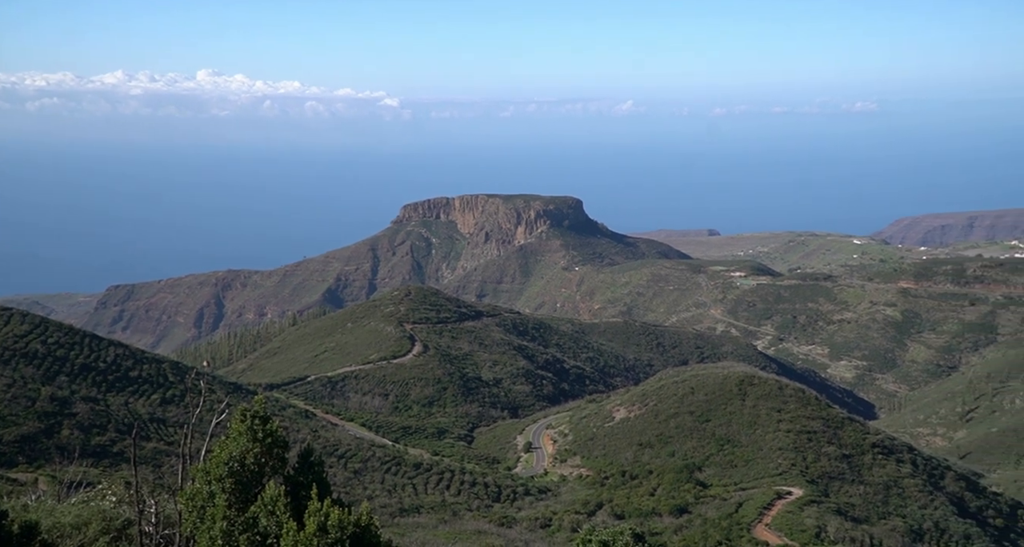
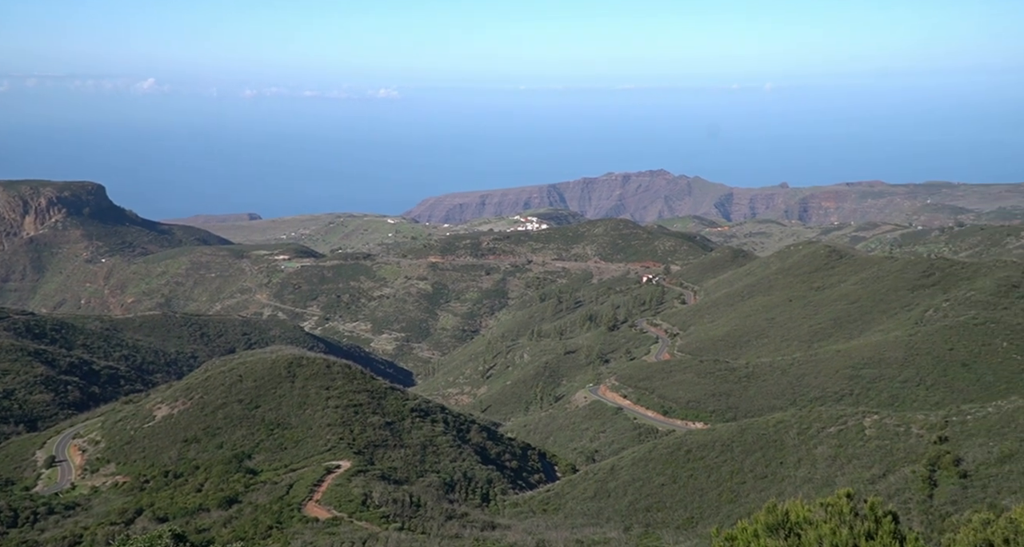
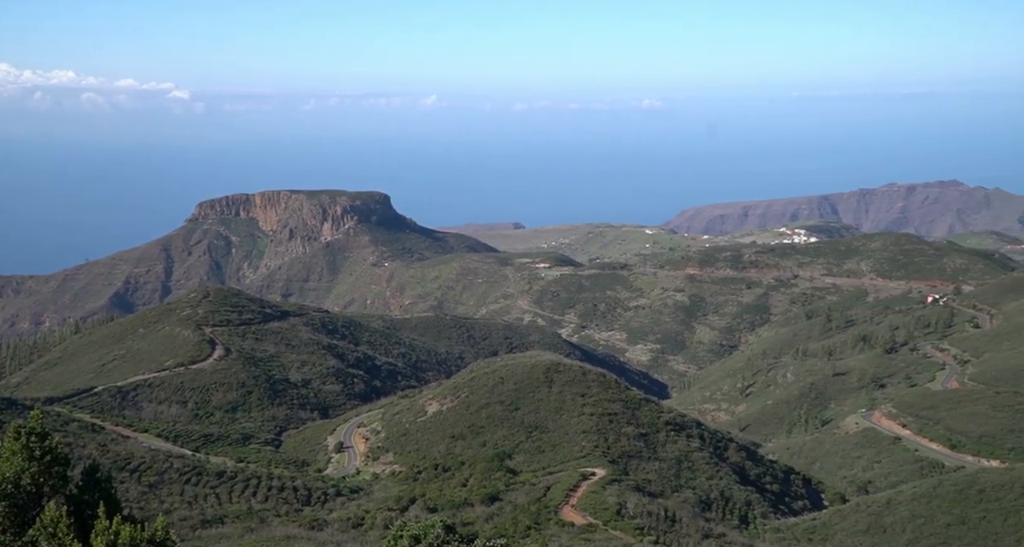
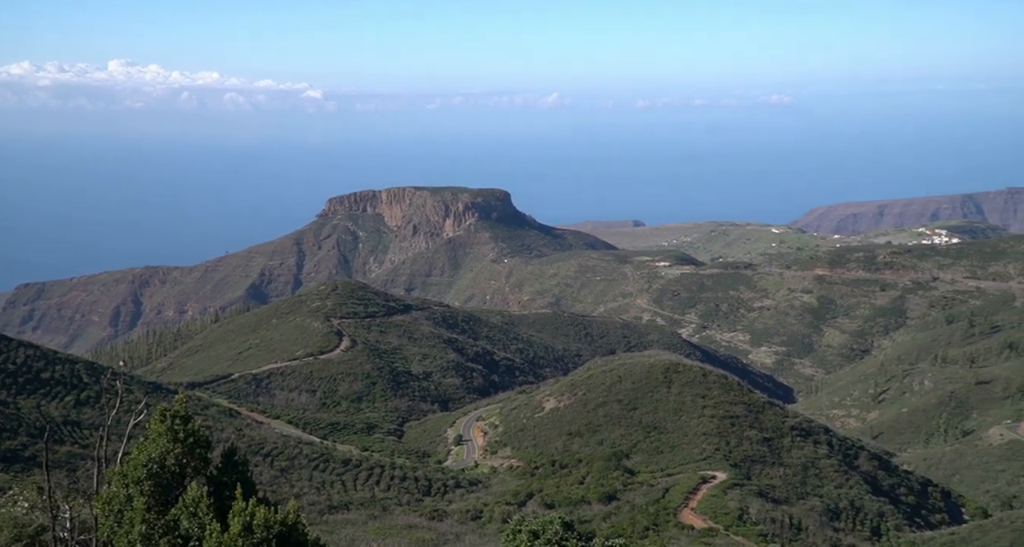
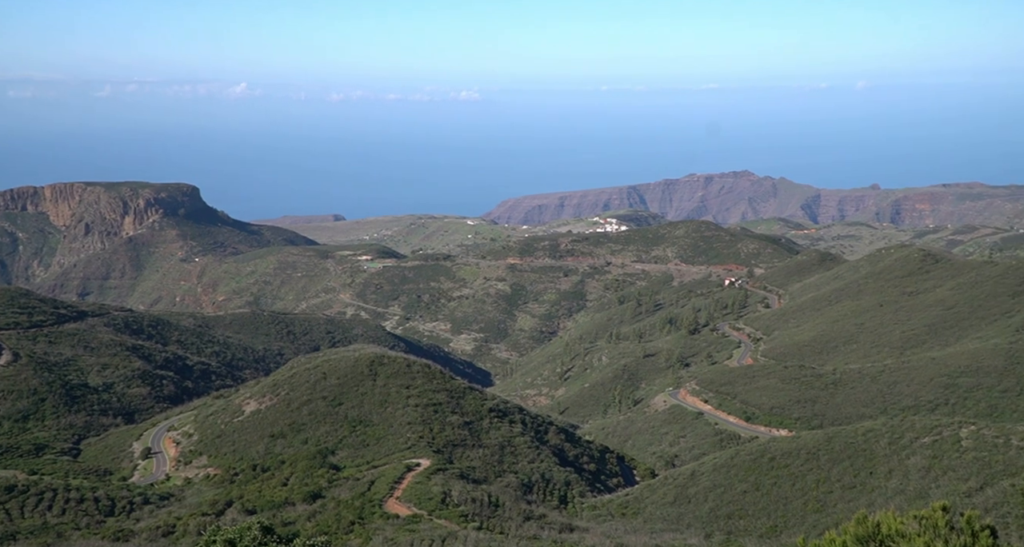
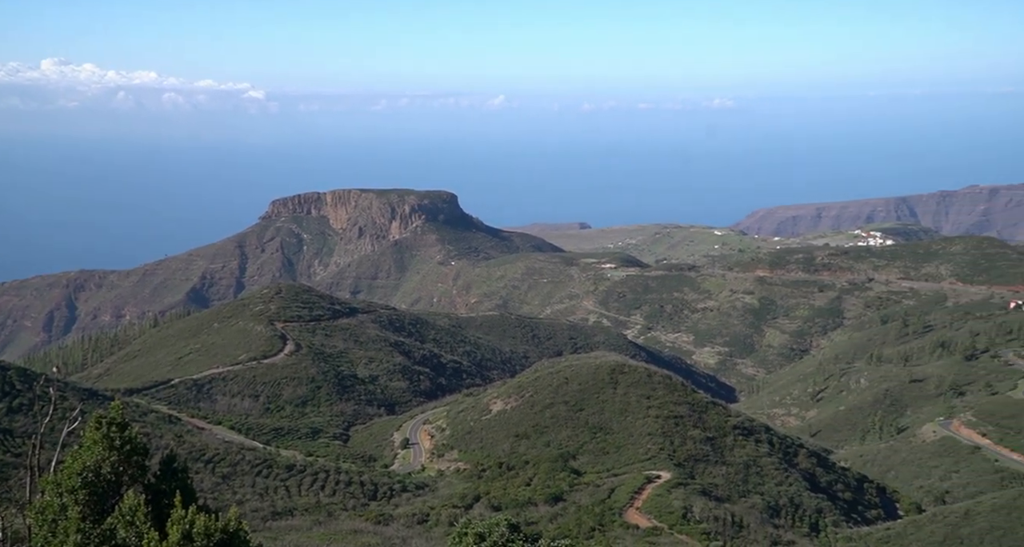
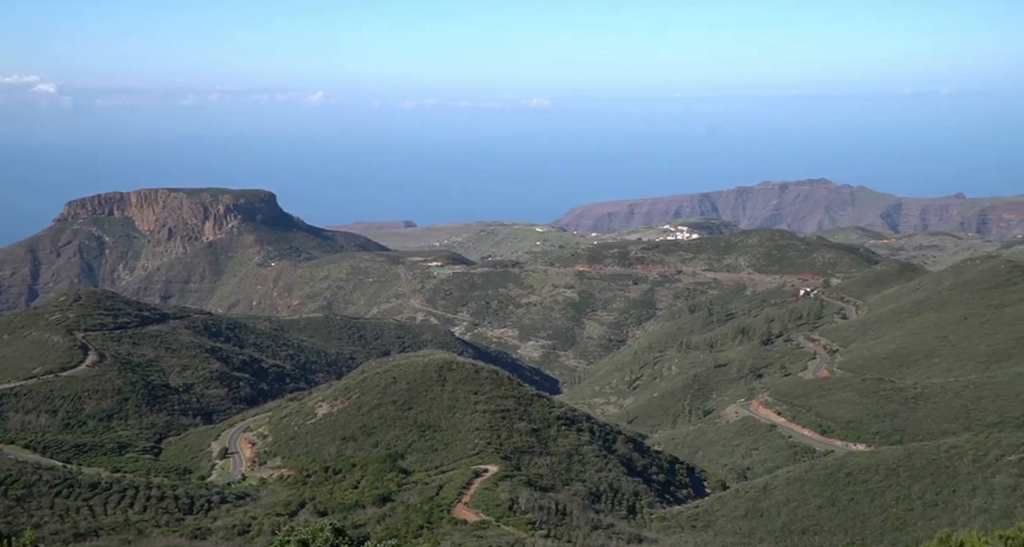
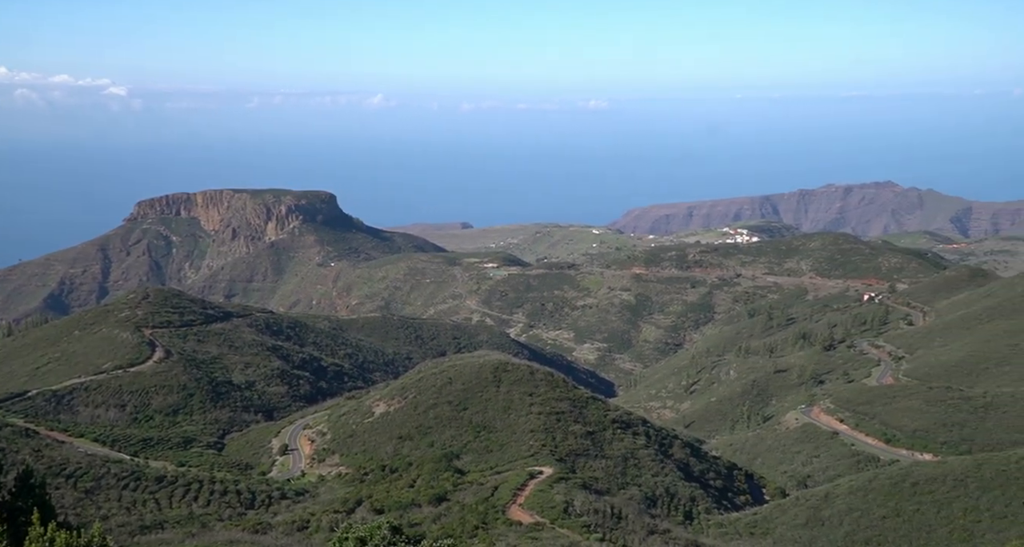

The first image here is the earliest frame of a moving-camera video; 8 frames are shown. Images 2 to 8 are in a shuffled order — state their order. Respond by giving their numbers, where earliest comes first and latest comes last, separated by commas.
4, 6, 3, 8, 7, 5, 2
